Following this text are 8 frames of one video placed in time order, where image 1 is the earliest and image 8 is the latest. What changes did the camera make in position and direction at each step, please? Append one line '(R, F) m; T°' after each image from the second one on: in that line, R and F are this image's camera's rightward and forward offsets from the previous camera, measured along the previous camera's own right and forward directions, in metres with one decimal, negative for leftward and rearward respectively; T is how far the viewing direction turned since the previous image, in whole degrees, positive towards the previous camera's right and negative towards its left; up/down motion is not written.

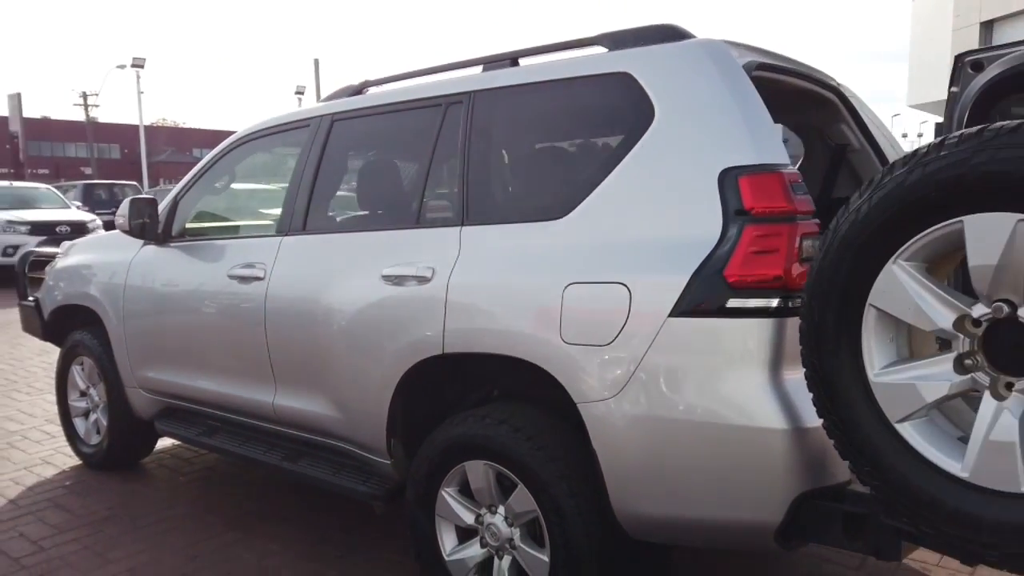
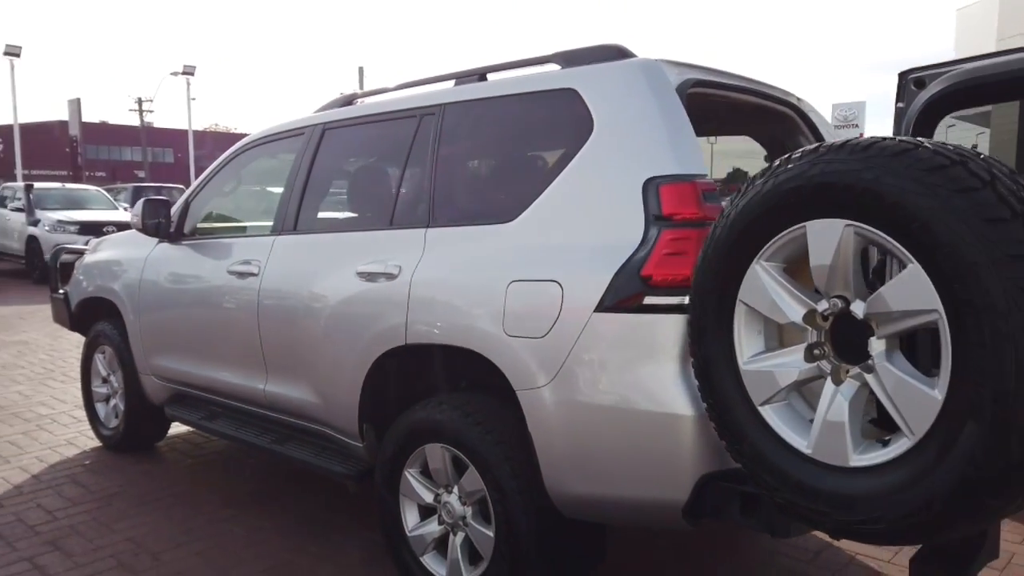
(+0.3, -0.2) m; -3°
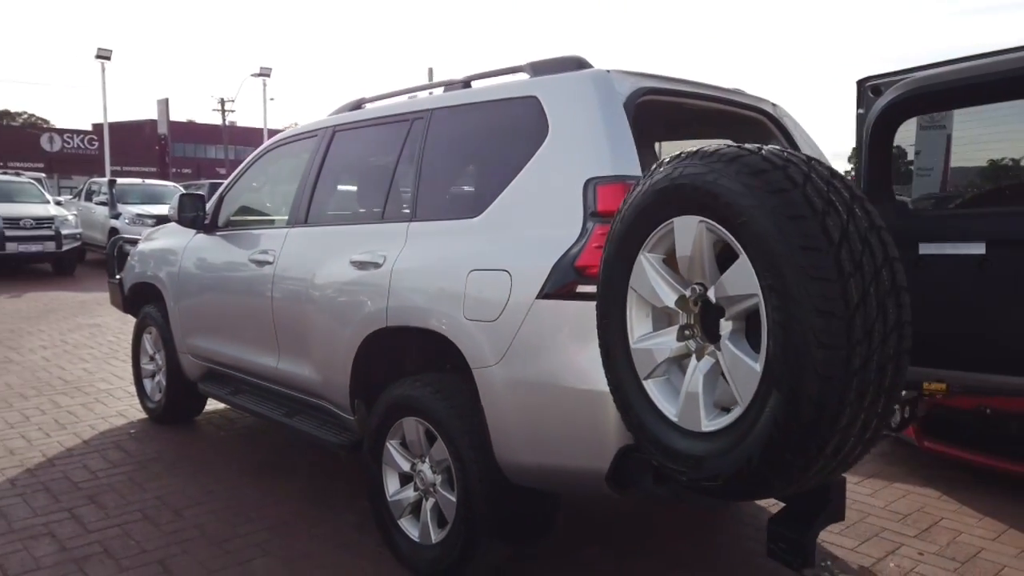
(+0.4, -0.3) m; -5°
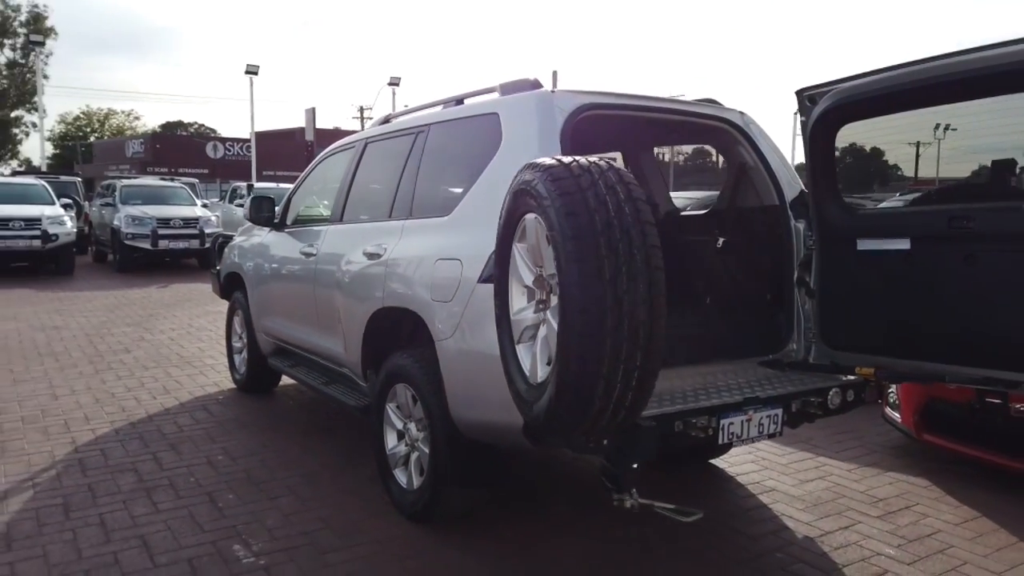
(+0.8, -0.5) m; -10°
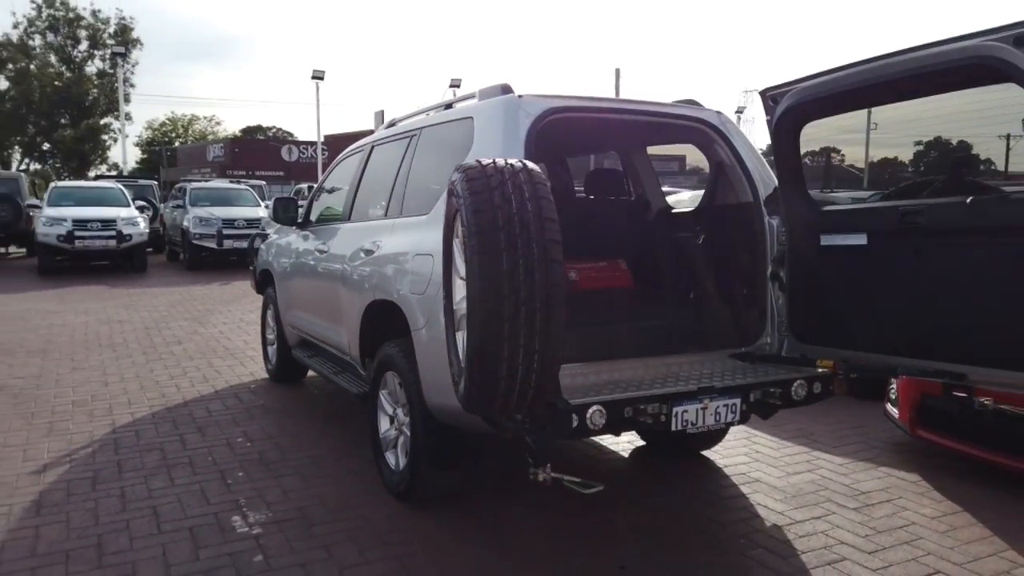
(+0.5, -0.2) m; -5°
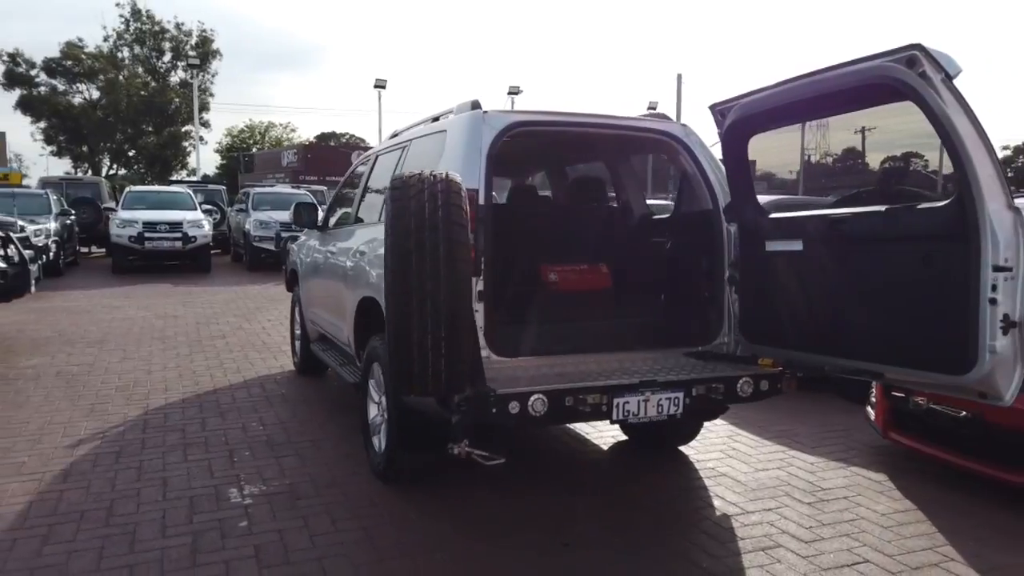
(+0.5, -0.3) m; -5°
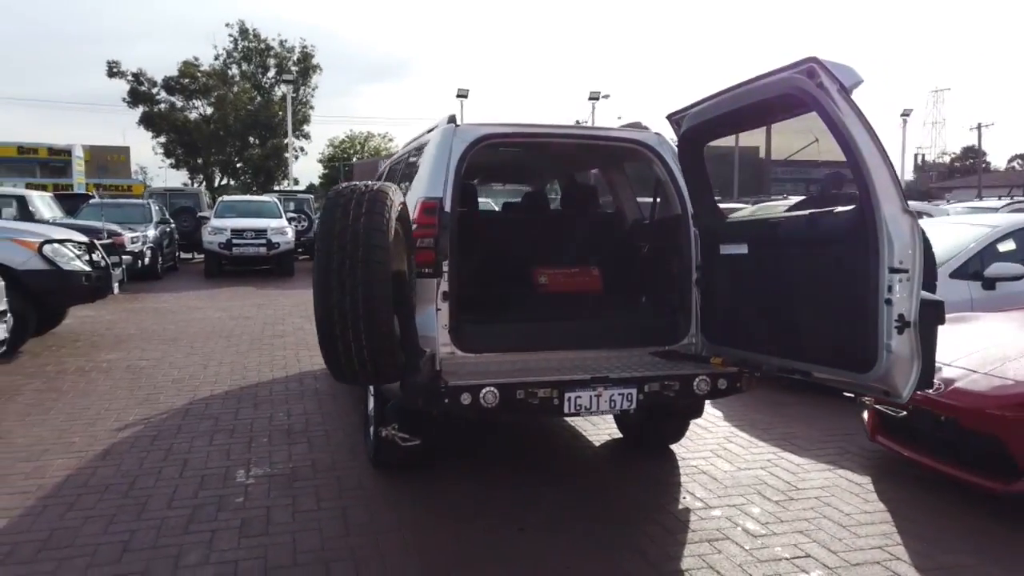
(+0.7, -0.3) m; -7°
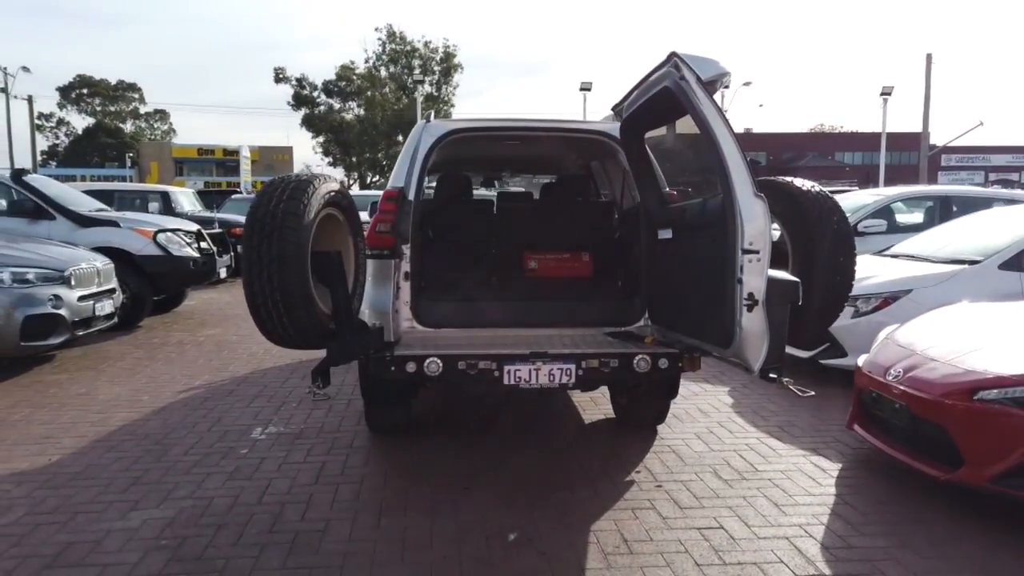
(+1.1, -0.3) m; -11°
